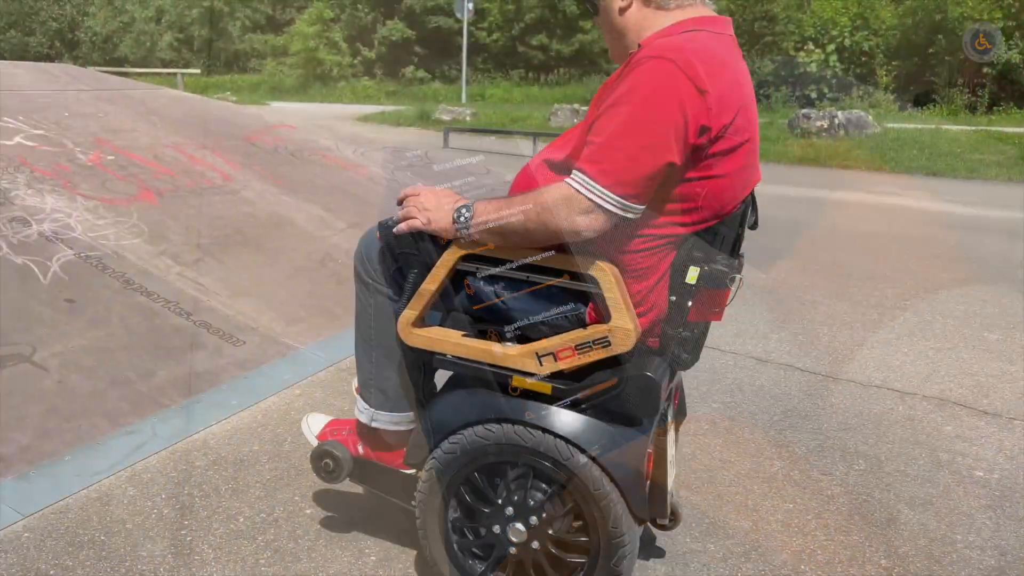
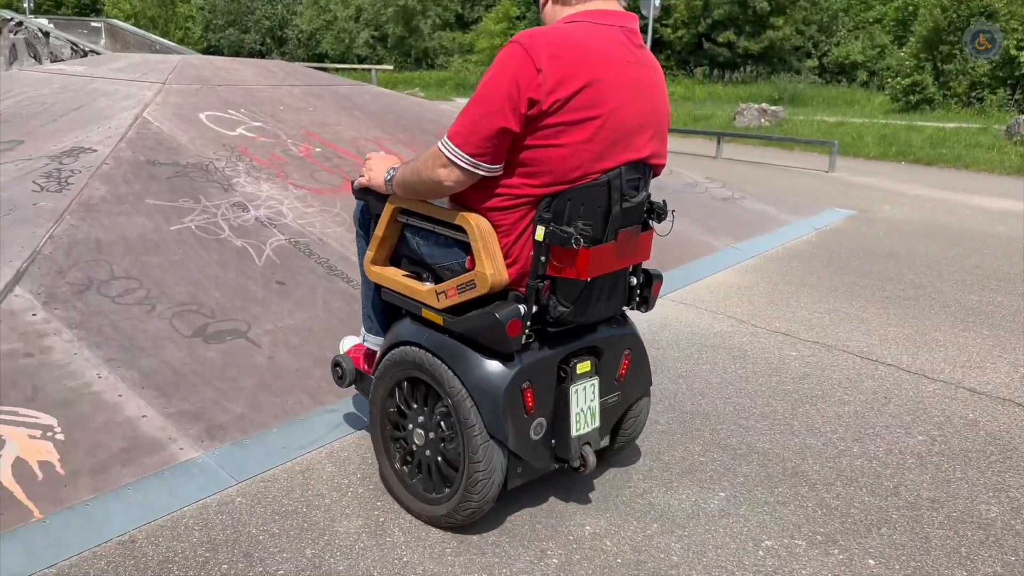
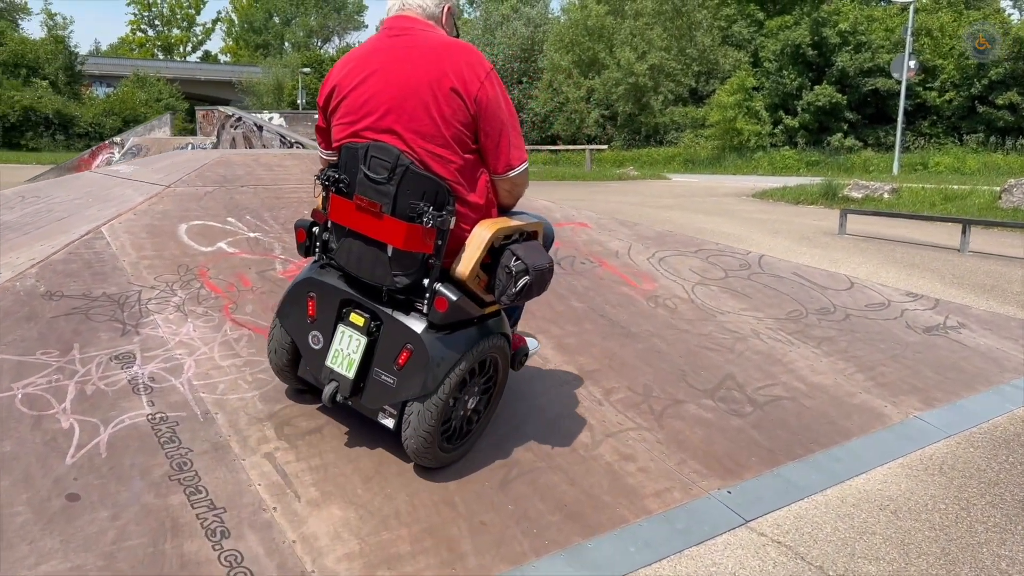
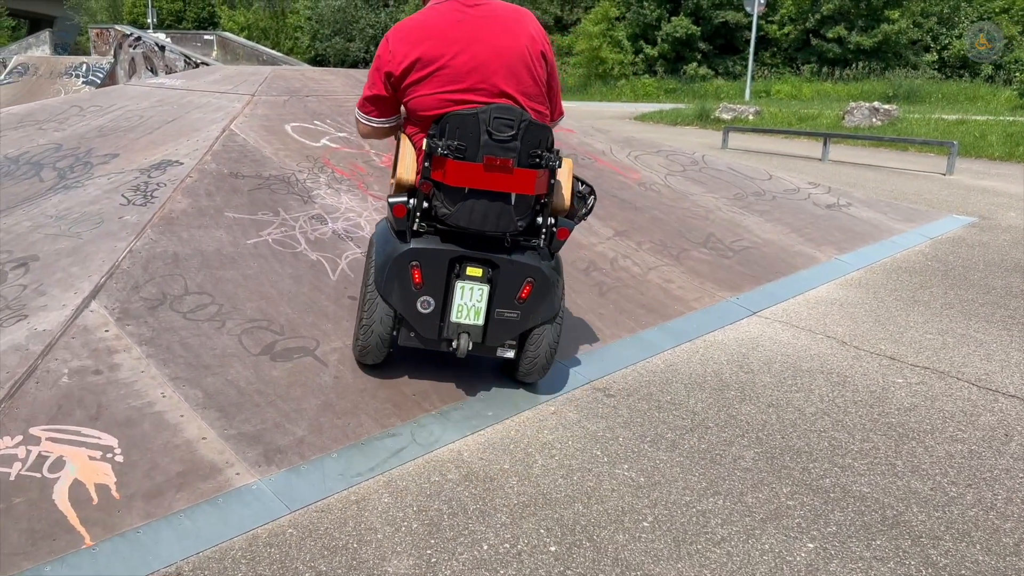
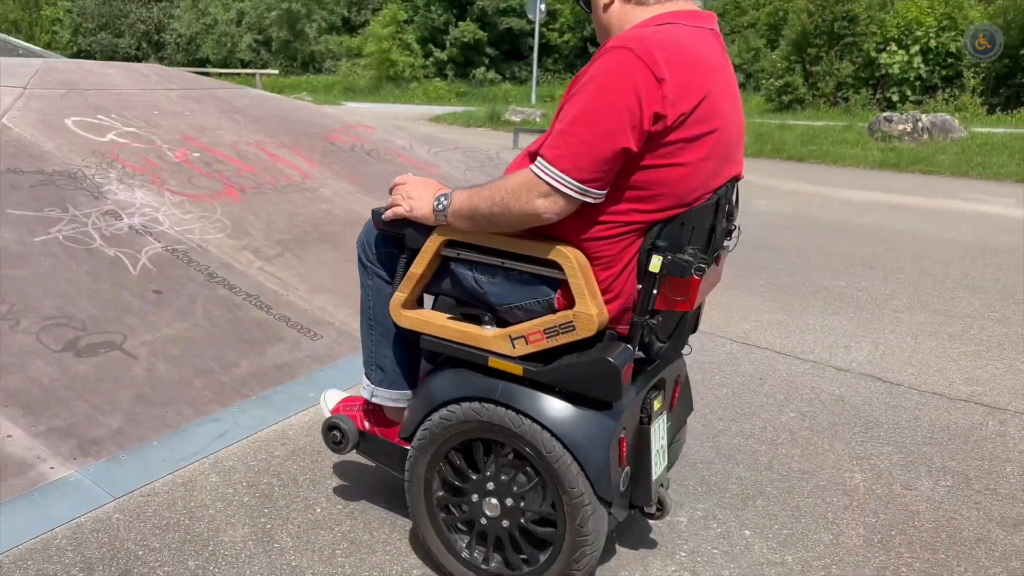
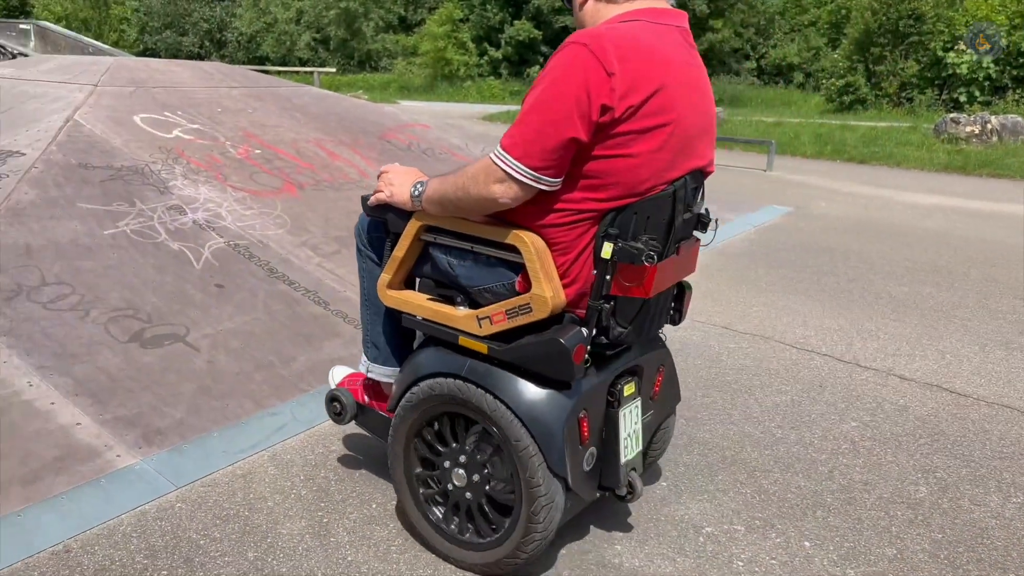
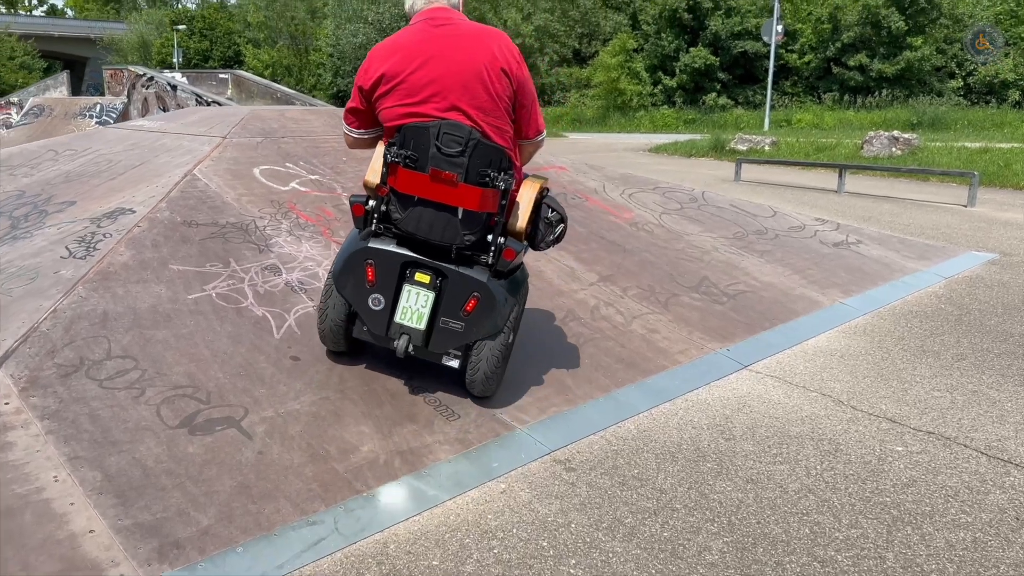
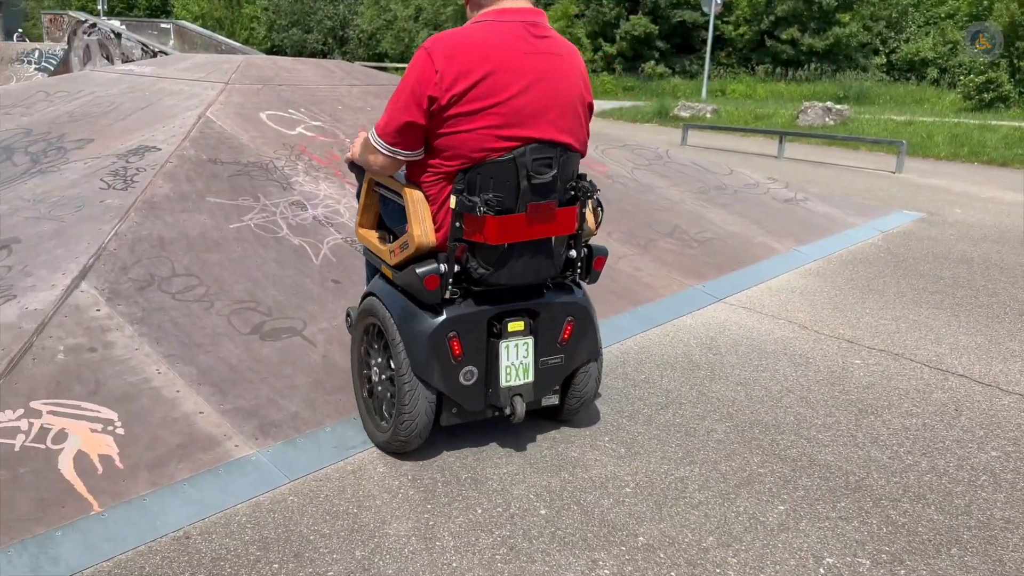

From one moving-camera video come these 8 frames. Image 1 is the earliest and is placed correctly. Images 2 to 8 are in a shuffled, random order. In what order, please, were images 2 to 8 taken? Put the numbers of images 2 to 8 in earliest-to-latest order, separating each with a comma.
5, 6, 2, 8, 4, 7, 3
